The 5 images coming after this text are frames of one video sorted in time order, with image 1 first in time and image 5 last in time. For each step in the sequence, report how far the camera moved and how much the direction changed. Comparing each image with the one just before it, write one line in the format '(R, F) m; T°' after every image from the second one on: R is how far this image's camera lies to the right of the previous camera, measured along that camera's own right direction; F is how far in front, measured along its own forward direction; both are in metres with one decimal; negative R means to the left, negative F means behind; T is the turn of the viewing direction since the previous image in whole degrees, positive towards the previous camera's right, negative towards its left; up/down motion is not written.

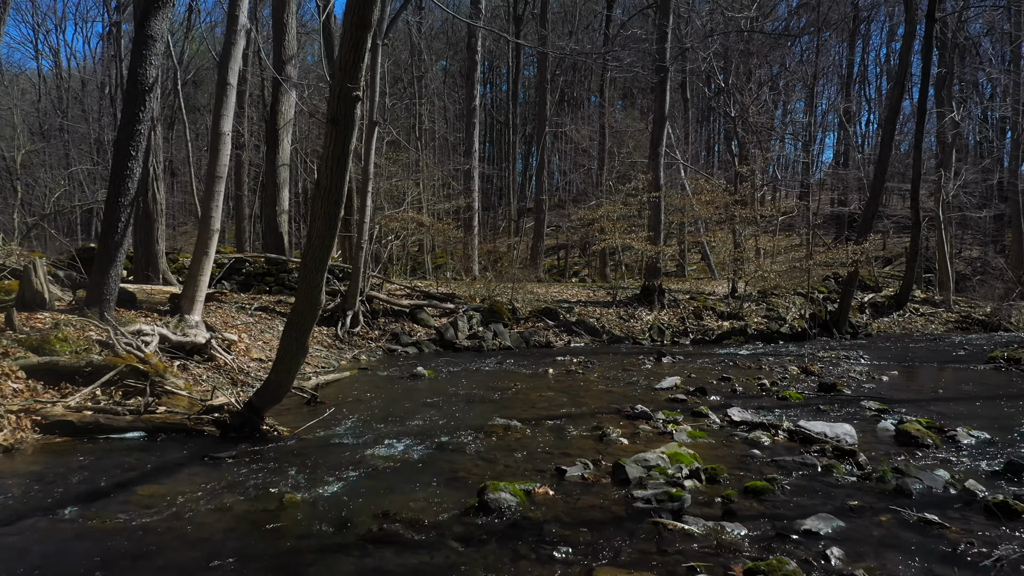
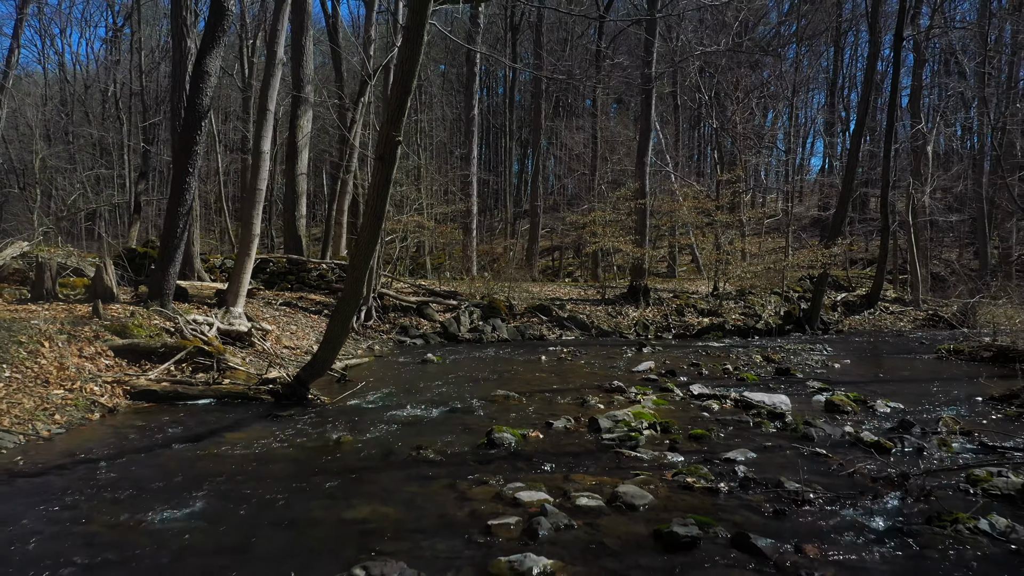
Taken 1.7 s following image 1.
(0.0, -1.3) m; 0°
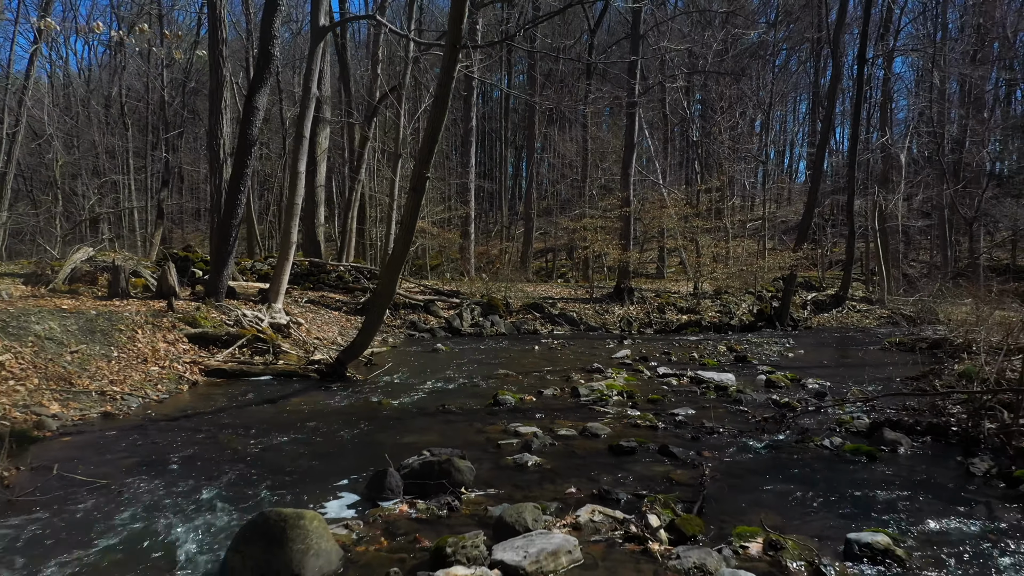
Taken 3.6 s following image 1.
(-0.1, -1.6) m; +1°
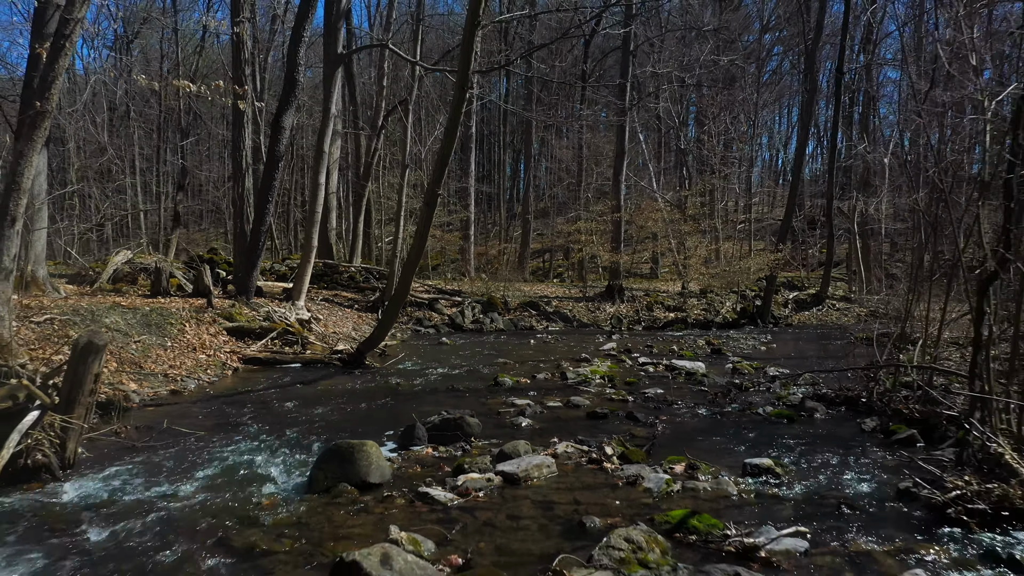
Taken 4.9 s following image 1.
(0.0, -1.2) m; 0°
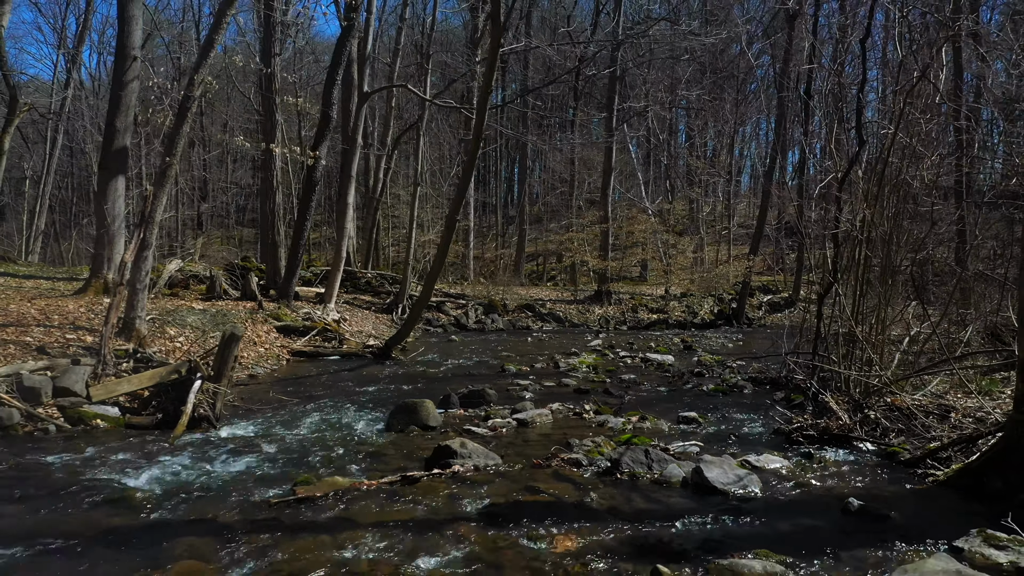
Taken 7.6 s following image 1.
(-0.2, -2.0) m; +1°
